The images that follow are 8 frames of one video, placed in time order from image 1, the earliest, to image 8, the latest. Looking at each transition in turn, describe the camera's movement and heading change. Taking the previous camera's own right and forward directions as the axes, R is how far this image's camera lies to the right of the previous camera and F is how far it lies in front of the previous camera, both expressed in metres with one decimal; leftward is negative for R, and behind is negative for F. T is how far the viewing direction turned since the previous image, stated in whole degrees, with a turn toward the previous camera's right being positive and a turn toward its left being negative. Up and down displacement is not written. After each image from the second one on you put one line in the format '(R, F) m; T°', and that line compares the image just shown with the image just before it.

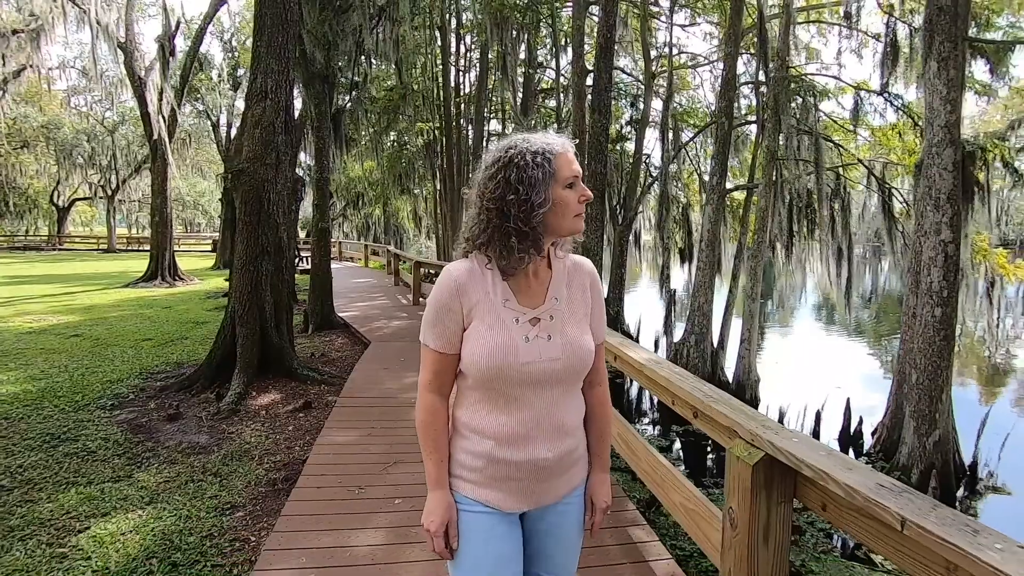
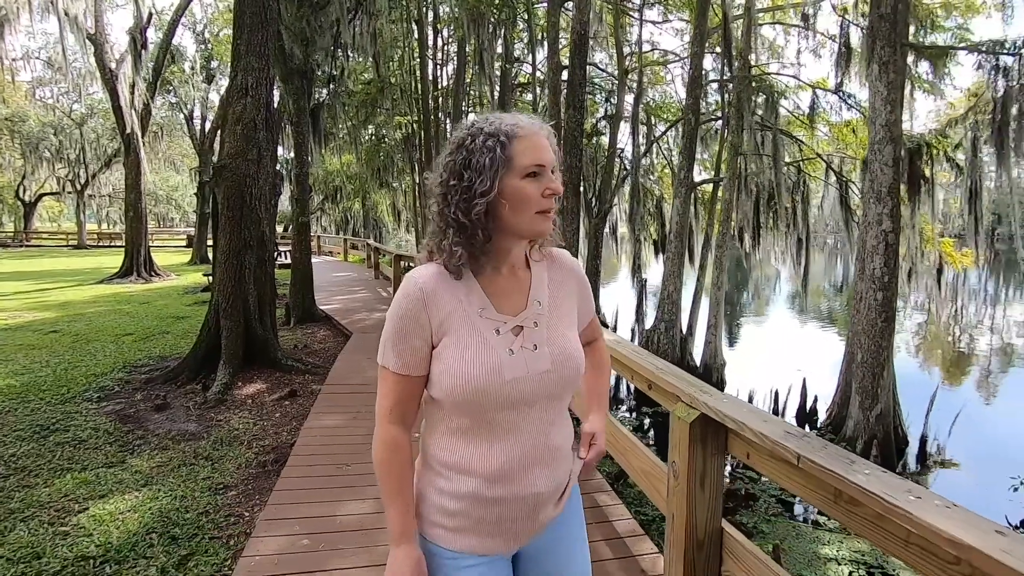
(0.0, -0.3) m; +2°
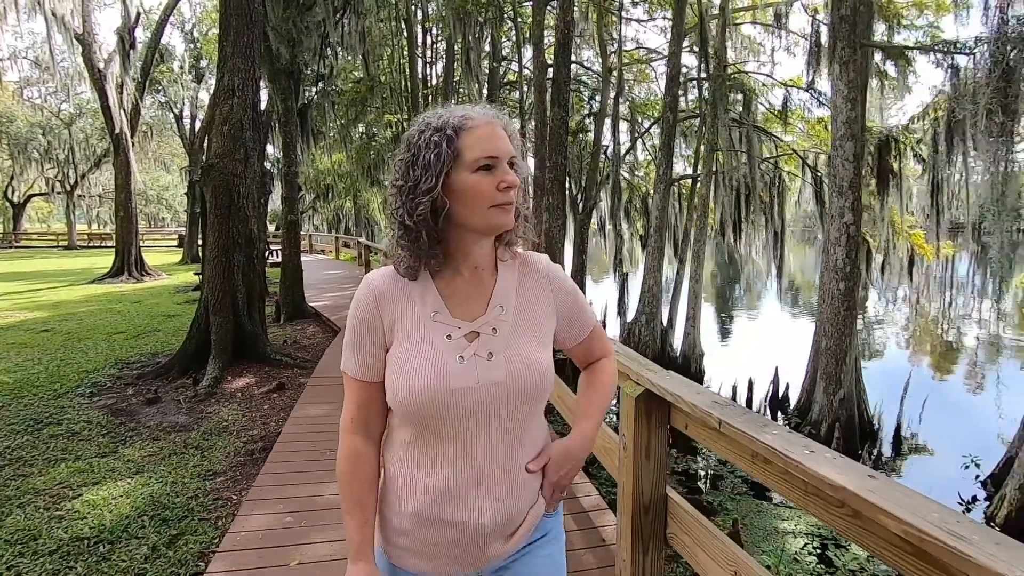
(+0.2, -0.2) m; +1°
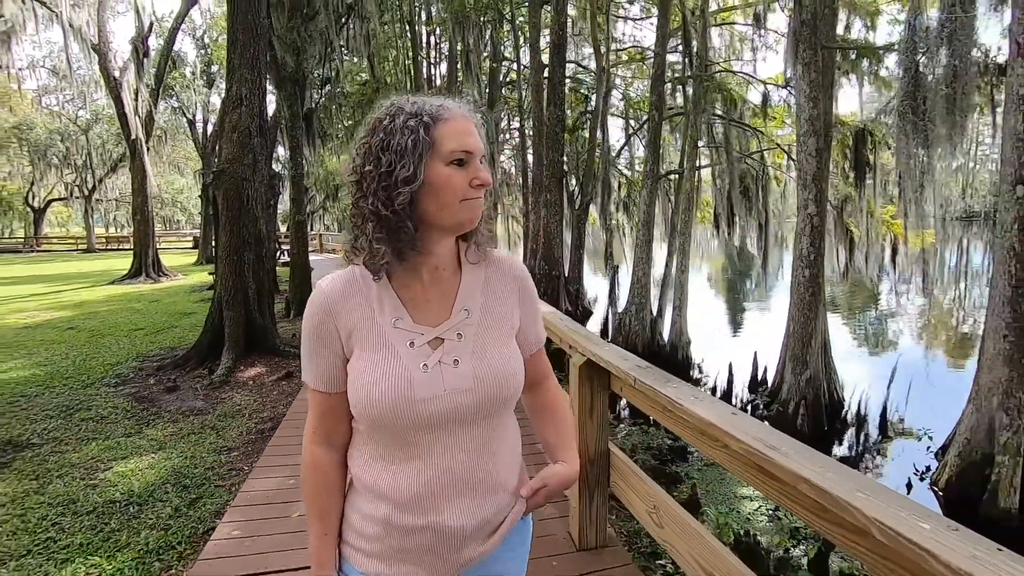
(+0.3, -0.4) m; -1°
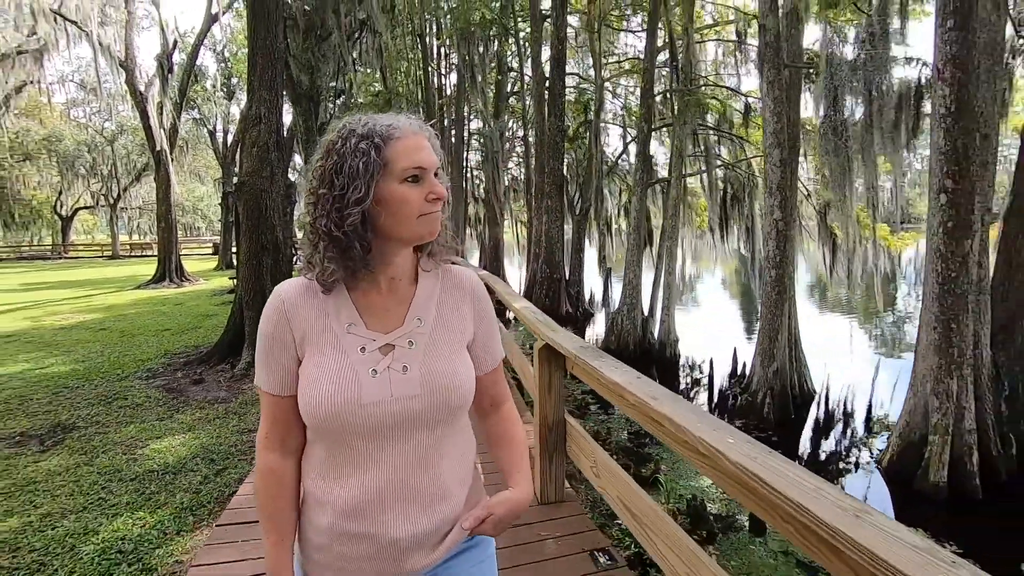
(+0.3, -0.6) m; -2°
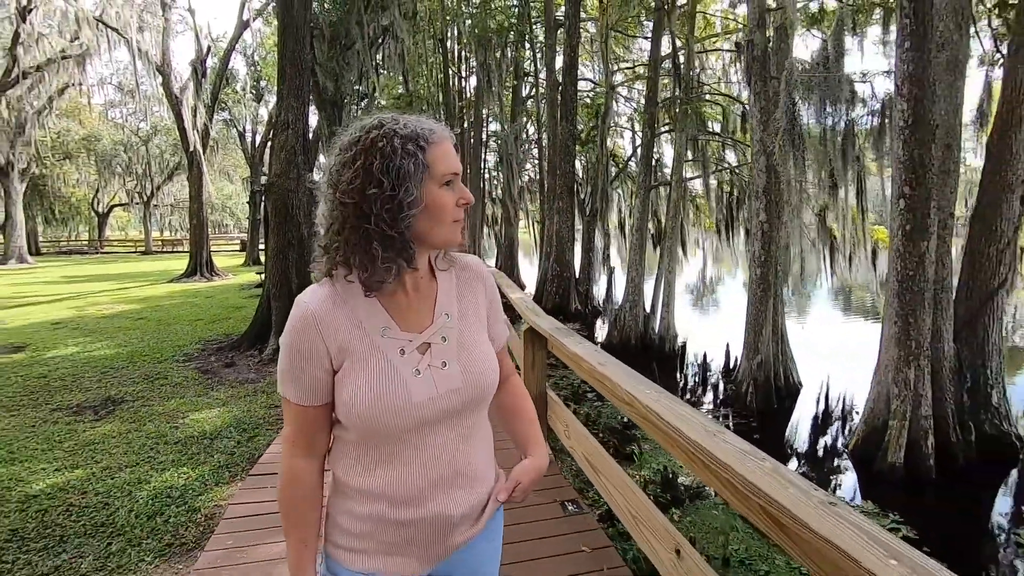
(+0.2, -0.5) m; -2°
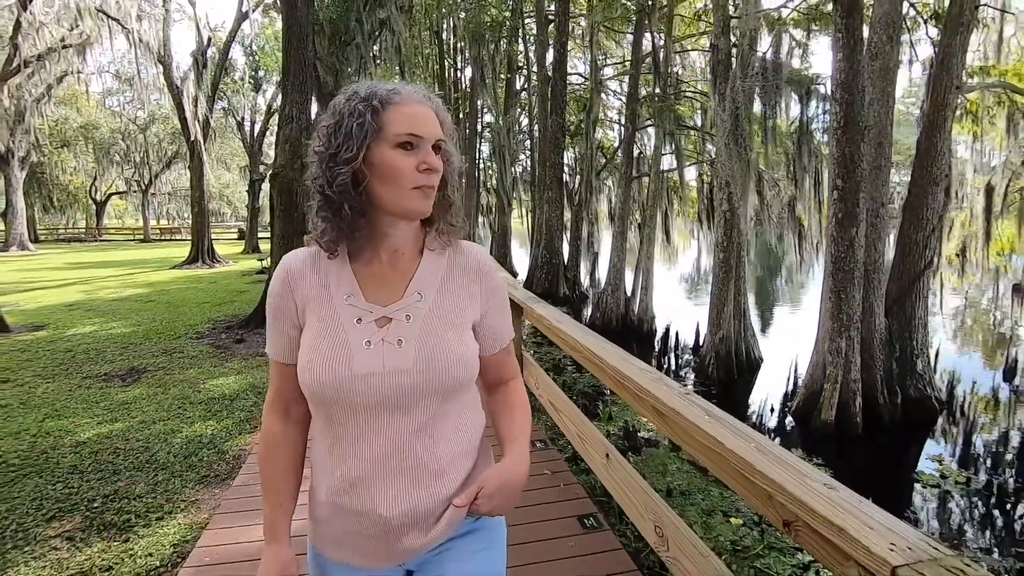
(+0.1, -0.7) m; 0°
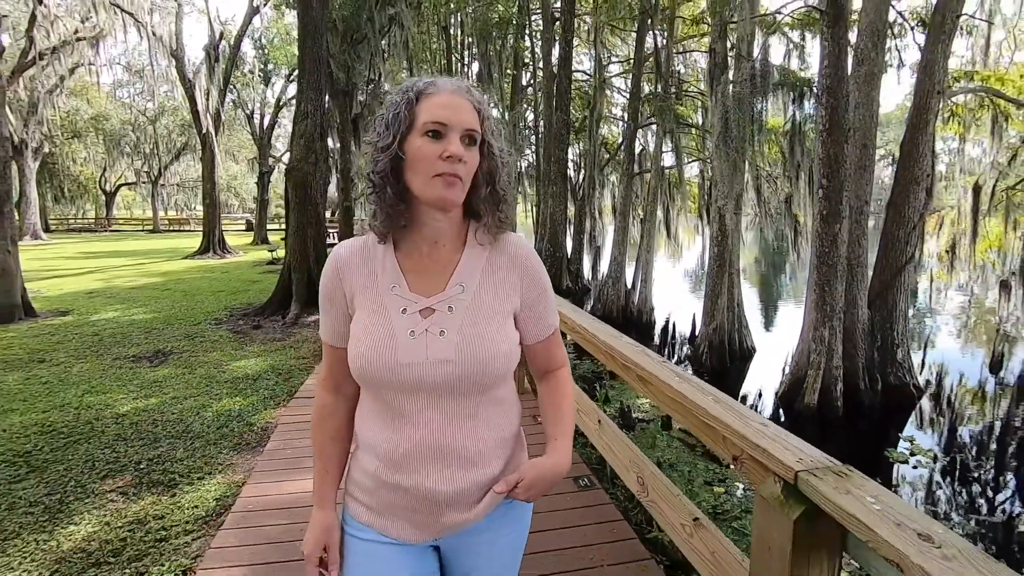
(0.0, -0.4) m; 0°
